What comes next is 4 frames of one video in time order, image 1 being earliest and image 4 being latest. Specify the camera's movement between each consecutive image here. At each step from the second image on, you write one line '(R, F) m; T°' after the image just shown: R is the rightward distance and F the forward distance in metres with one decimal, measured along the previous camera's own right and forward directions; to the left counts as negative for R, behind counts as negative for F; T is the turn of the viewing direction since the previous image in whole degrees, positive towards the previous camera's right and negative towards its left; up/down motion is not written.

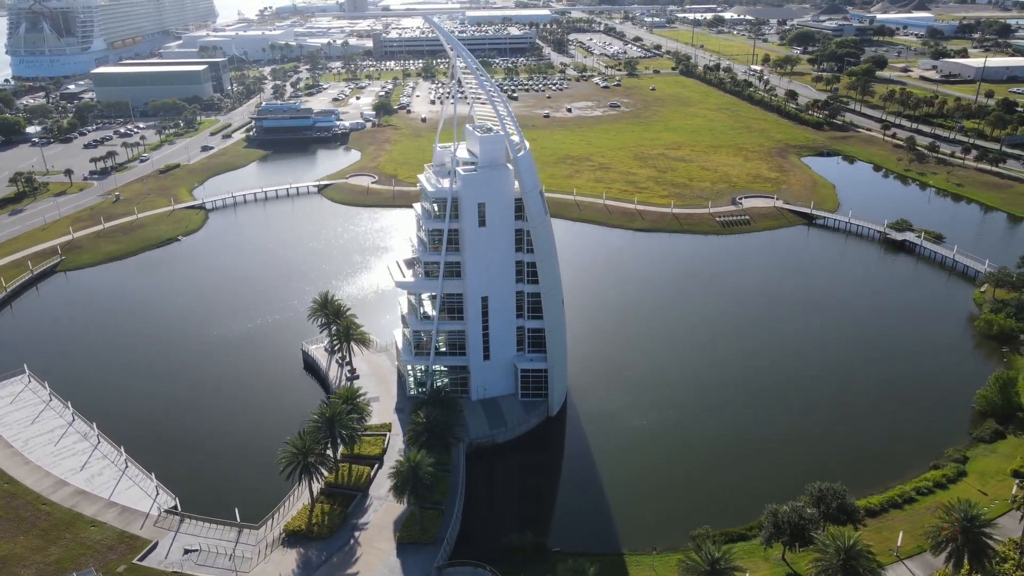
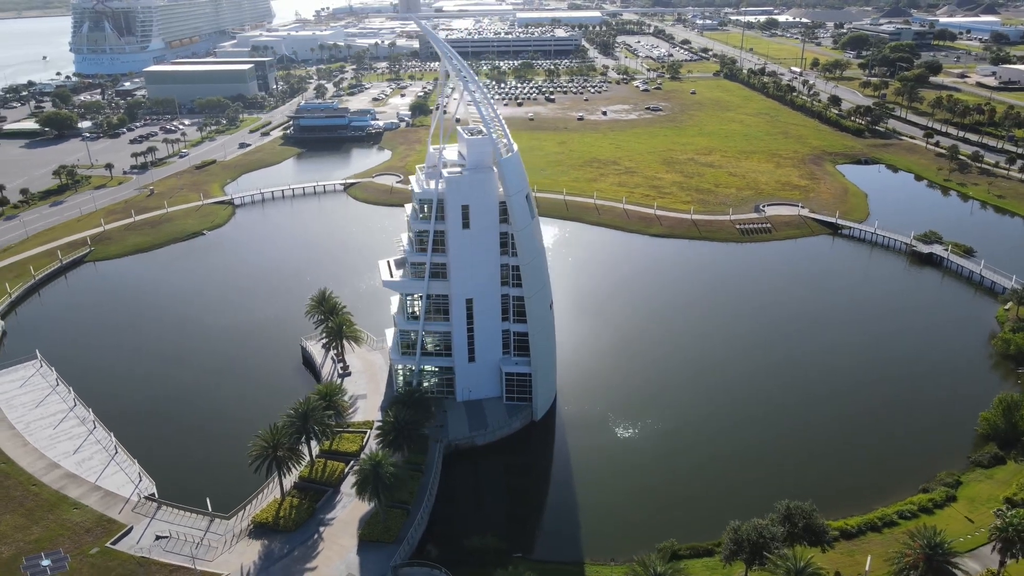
(+3.2, +0.2) m; -3°
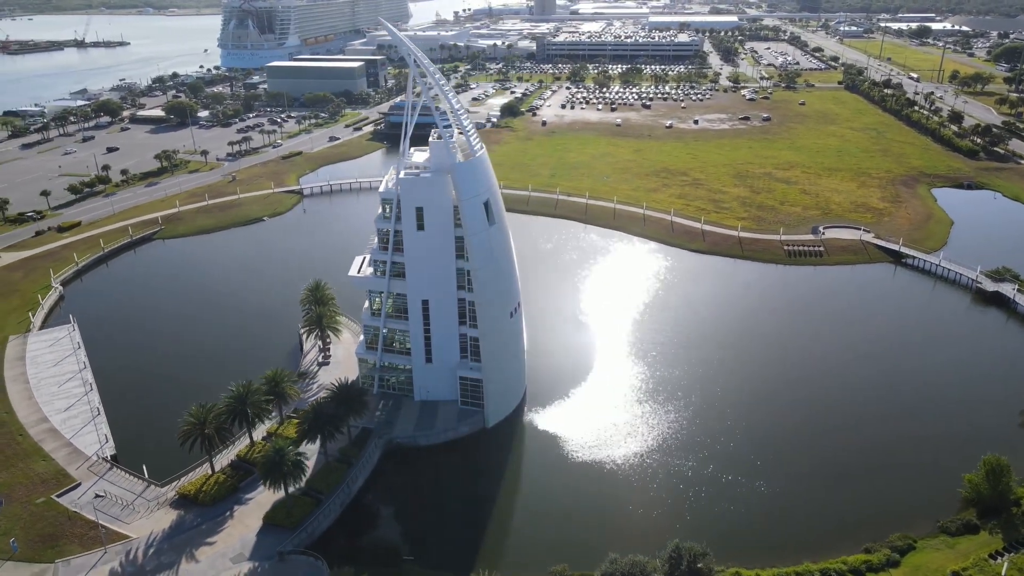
(+8.6, +0.9) m; -8°
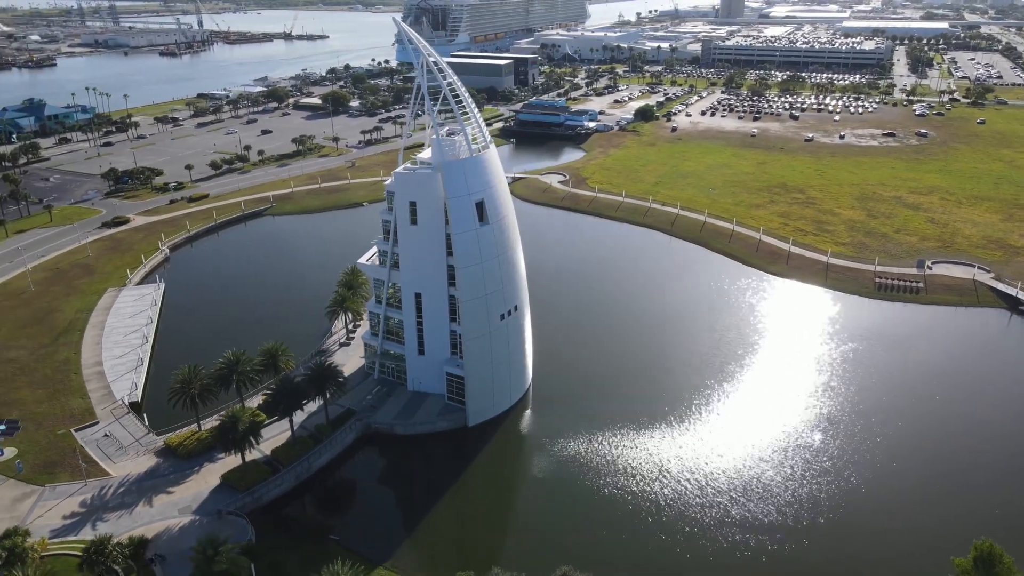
(+8.9, +1.1) m; -12°
